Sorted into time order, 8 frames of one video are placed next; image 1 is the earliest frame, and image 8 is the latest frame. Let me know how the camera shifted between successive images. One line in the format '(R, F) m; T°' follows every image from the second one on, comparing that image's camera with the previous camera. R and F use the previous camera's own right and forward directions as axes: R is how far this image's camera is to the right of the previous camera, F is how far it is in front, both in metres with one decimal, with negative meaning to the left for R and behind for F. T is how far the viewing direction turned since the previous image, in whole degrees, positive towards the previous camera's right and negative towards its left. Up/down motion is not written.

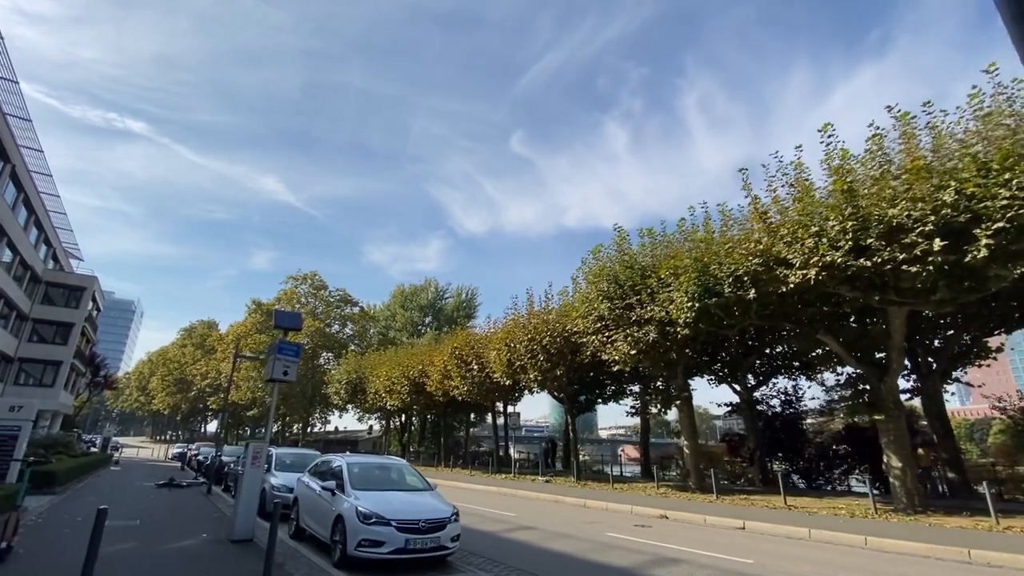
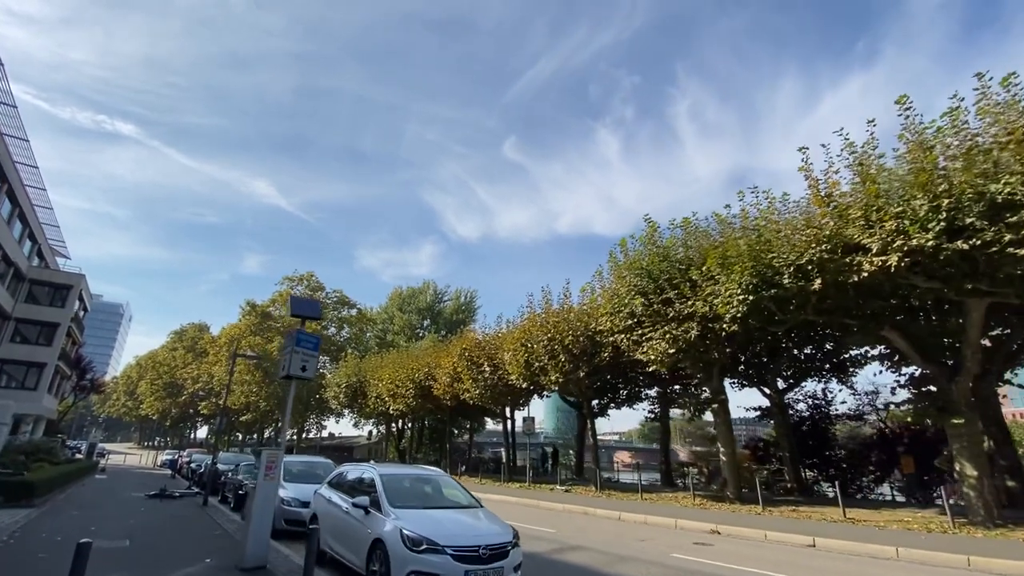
(-1.2, +1.4) m; +1°
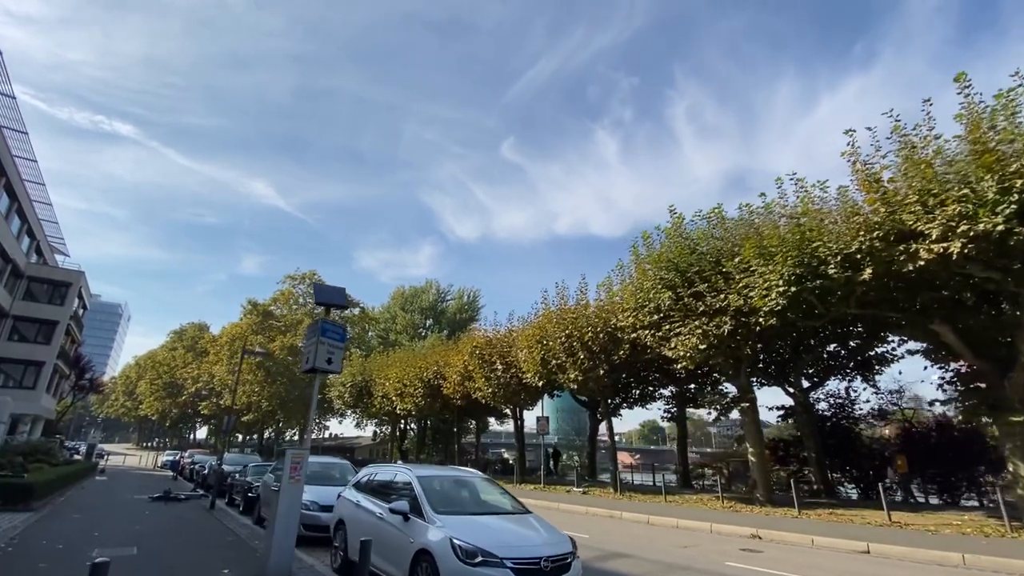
(-0.8, +0.7) m; 0°
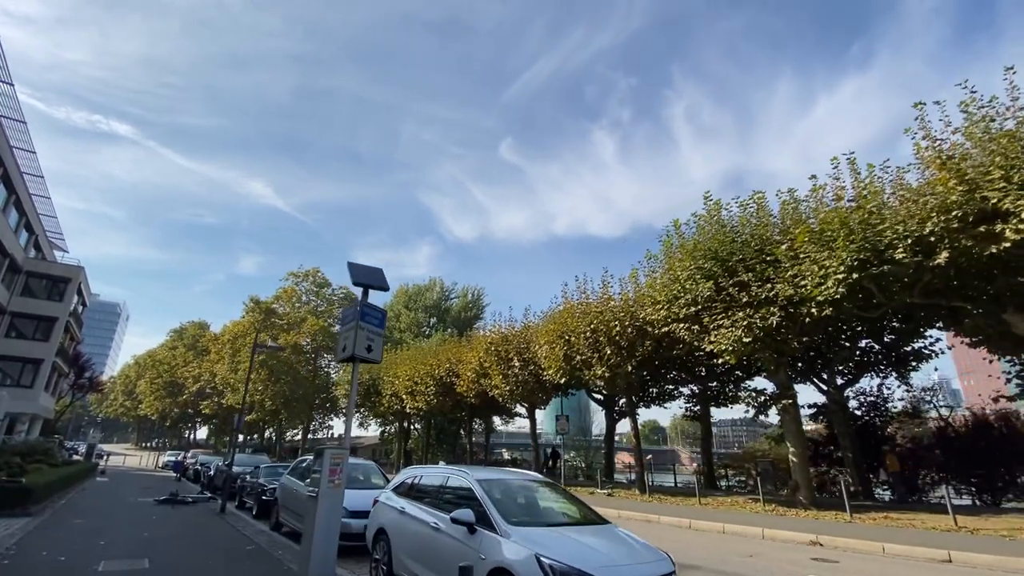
(-1.0, +1.0) m; 0°
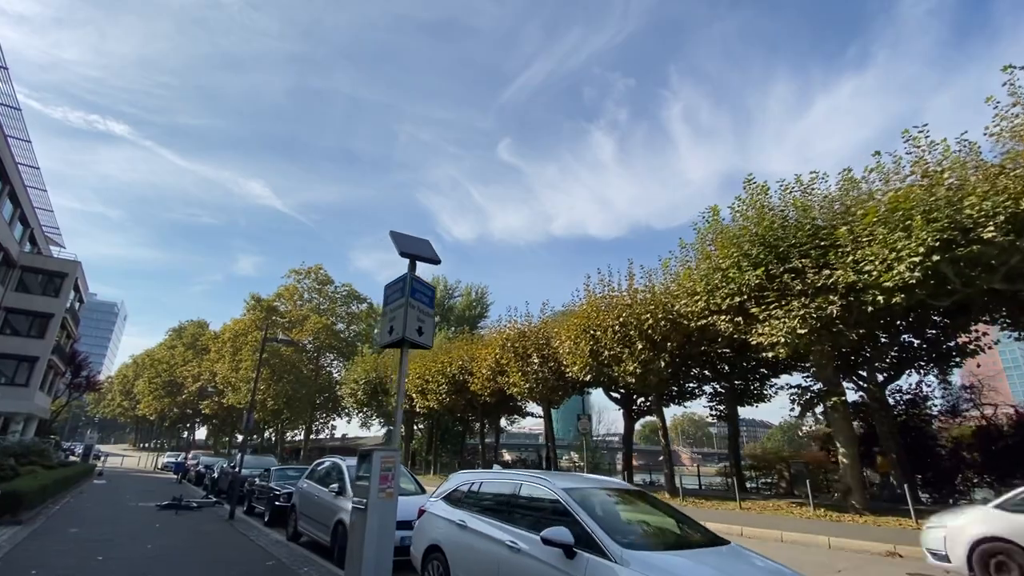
(-1.0, +1.1) m; 0°
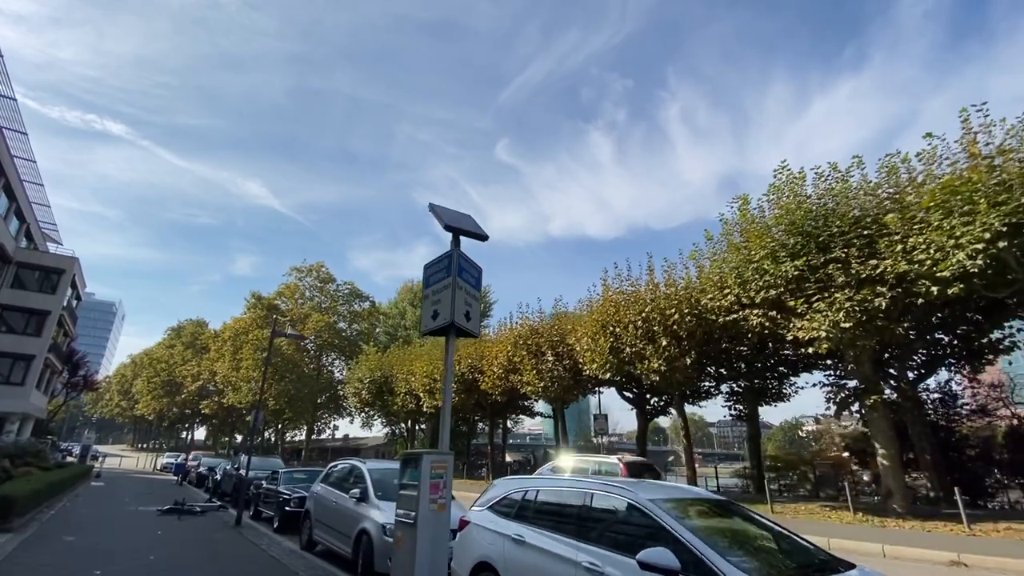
(-0.7, +0.8) m; 0°
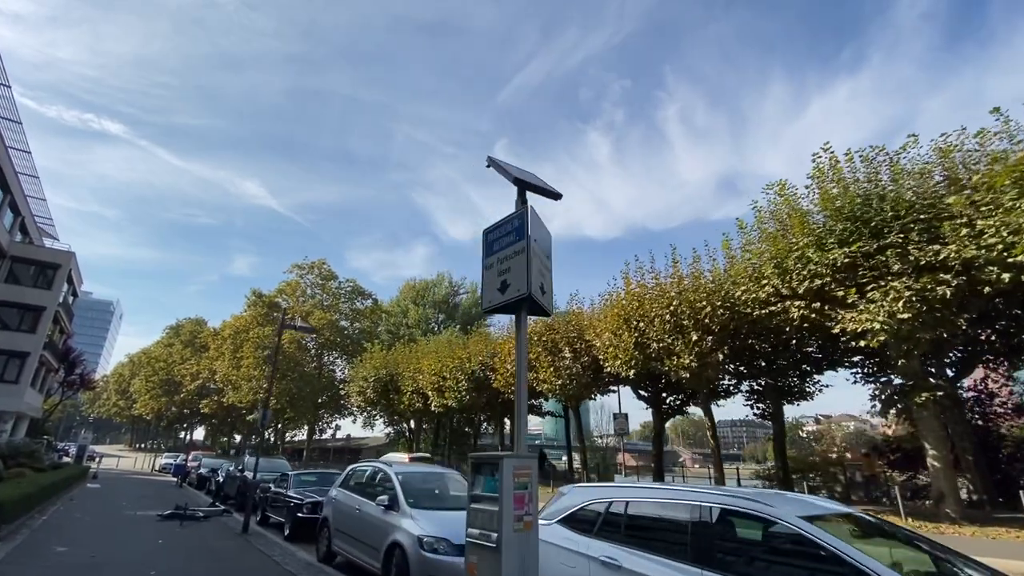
(-0.8, +0.9) m; 0°
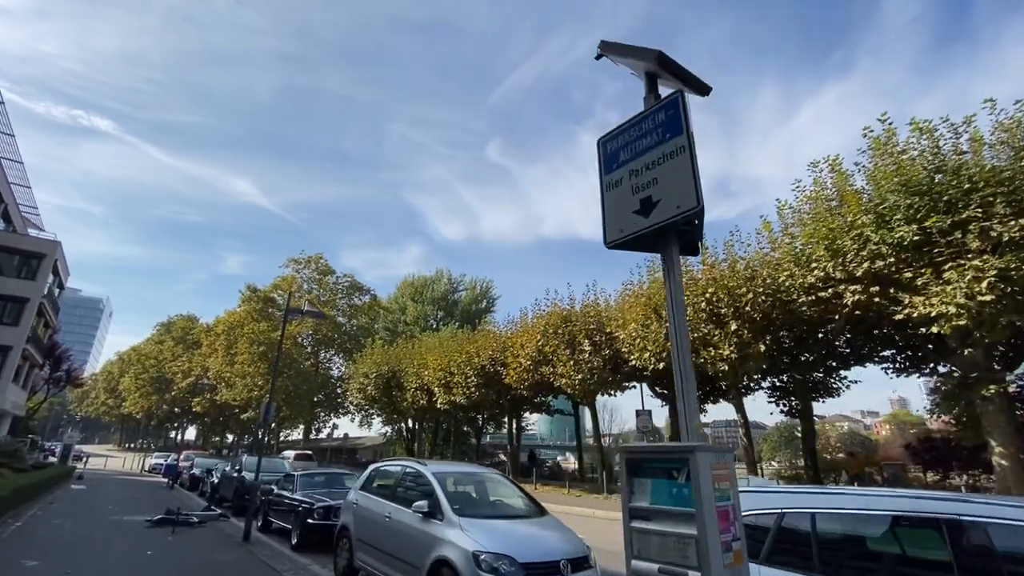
(-1.0, +1.3) m; +1°
